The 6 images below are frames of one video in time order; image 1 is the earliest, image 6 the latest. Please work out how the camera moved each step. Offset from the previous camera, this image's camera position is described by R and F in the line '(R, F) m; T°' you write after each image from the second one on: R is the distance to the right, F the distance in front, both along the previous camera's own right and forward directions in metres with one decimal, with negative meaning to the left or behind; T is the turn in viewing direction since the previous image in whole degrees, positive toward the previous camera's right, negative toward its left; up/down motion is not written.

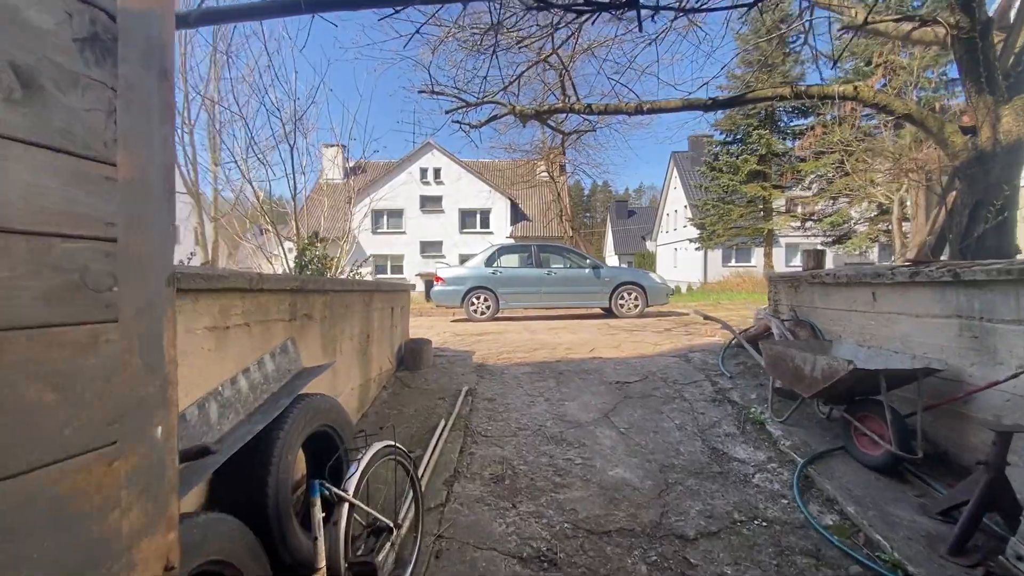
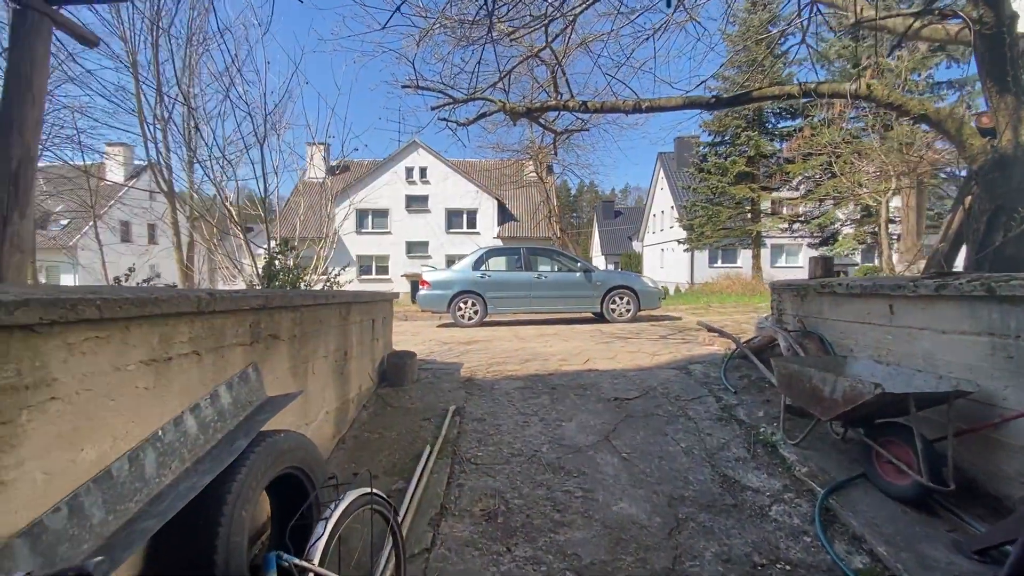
(0.0, +0.3) m; +2°
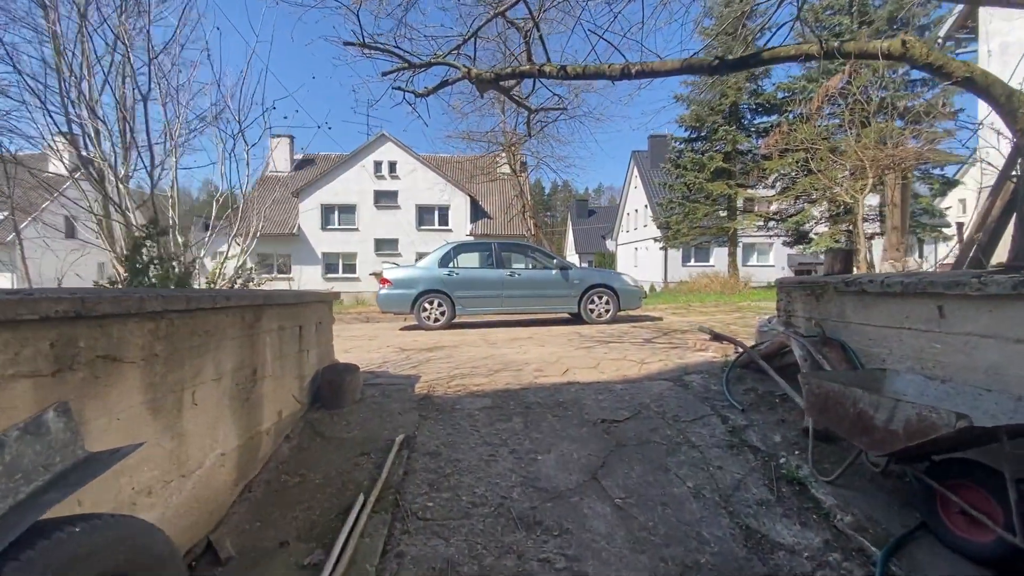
(+0.1, +0.8) m; +3°
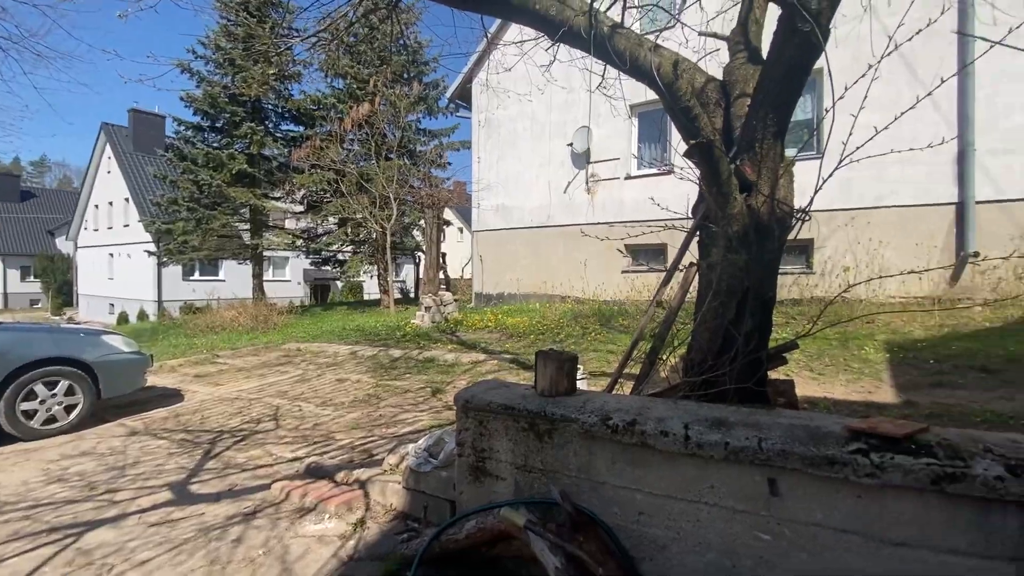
(+0.4, +2.4) m; +54°
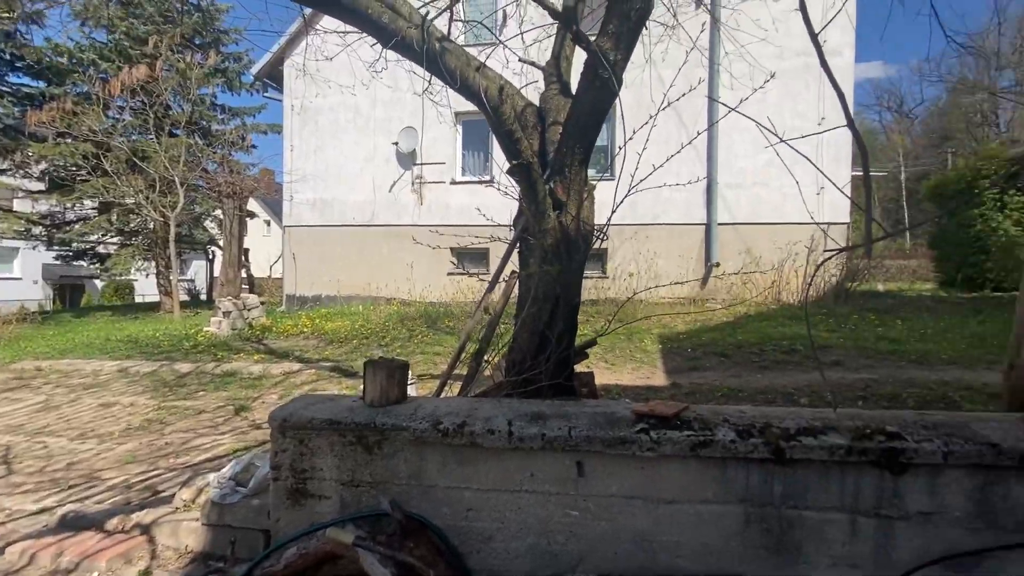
(0.0, 0.0) m; +21°
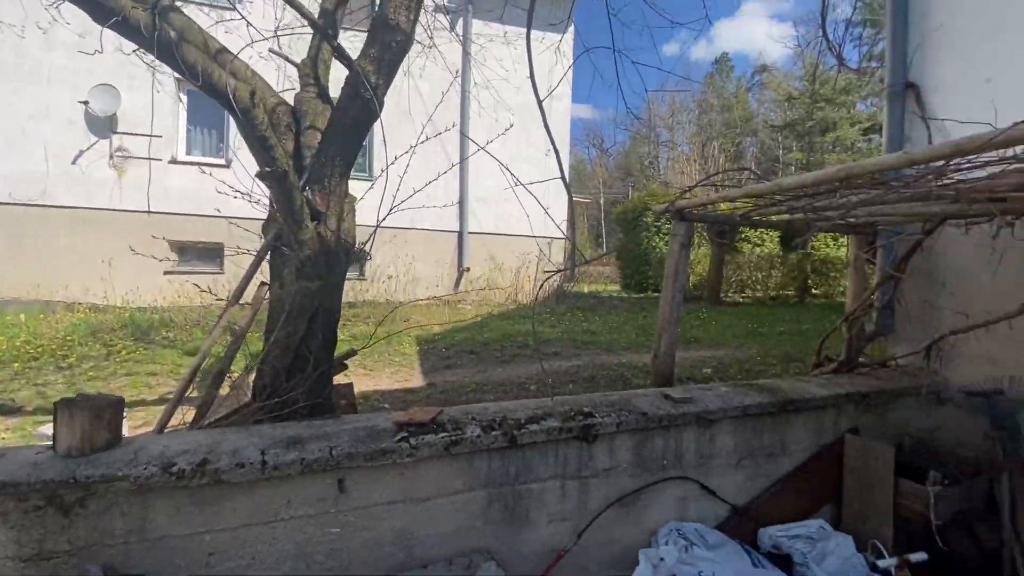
(-0.1, -0.1) m; +28°
